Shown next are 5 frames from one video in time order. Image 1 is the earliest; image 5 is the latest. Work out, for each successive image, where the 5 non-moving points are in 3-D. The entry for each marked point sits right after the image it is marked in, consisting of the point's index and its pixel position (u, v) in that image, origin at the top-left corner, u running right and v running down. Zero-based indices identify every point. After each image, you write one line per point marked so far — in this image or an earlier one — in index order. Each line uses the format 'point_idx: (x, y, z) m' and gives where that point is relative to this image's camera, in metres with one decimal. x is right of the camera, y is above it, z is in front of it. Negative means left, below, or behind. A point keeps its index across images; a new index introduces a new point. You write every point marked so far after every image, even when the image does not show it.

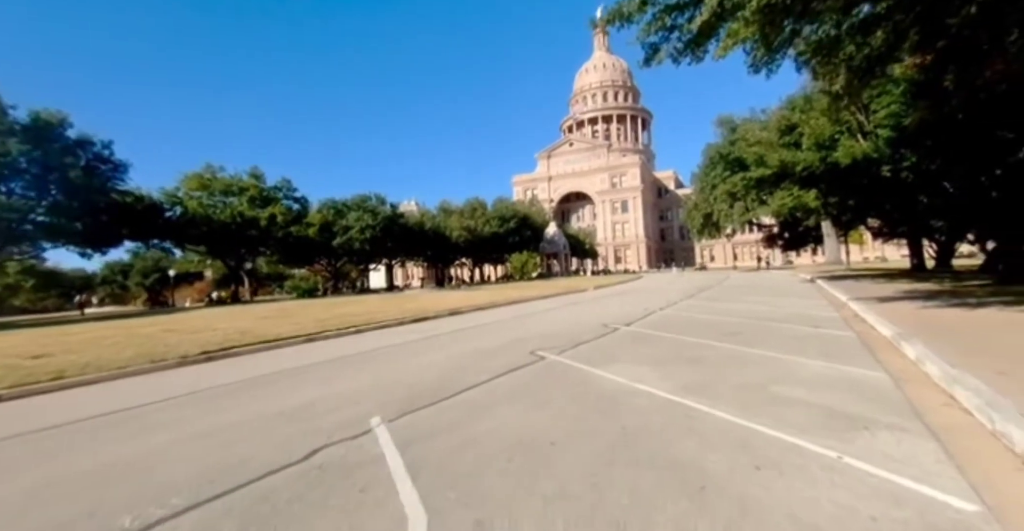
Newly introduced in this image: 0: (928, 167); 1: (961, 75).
0: (+18.0, +4.3, +16.7) m
1: (+13.0, +5.7, +11.2) m
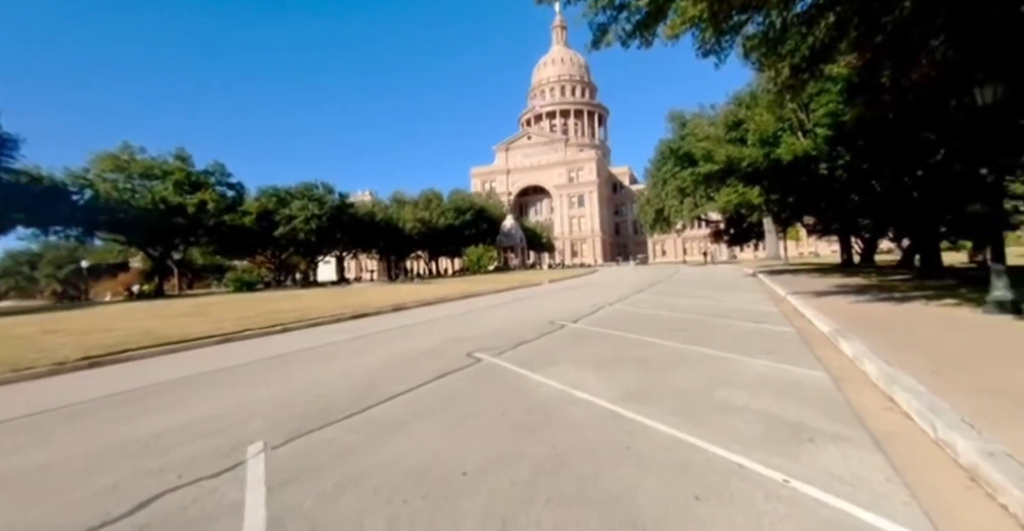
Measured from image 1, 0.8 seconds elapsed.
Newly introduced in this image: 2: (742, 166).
0: (+15.7, +4.5, +17.5) m
1: (+11.4, +5.8, +11.5) m
2: (+11.5, +5.1, +19.5) m
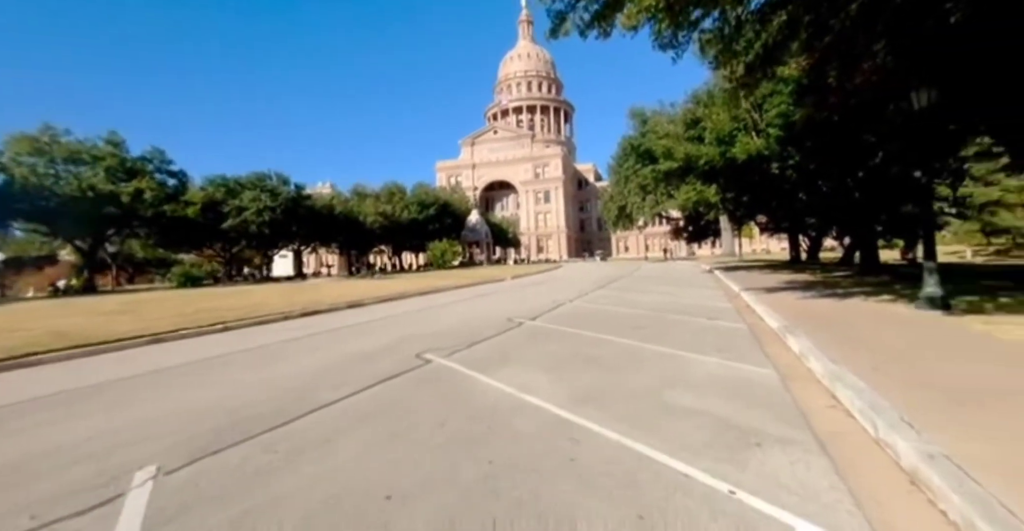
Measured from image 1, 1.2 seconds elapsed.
0: (+13.9, +4.6, +18.2) m
1: (+10.1, +5.9, +11.9) m
2: (+9.6, +5.2, +19.9) m
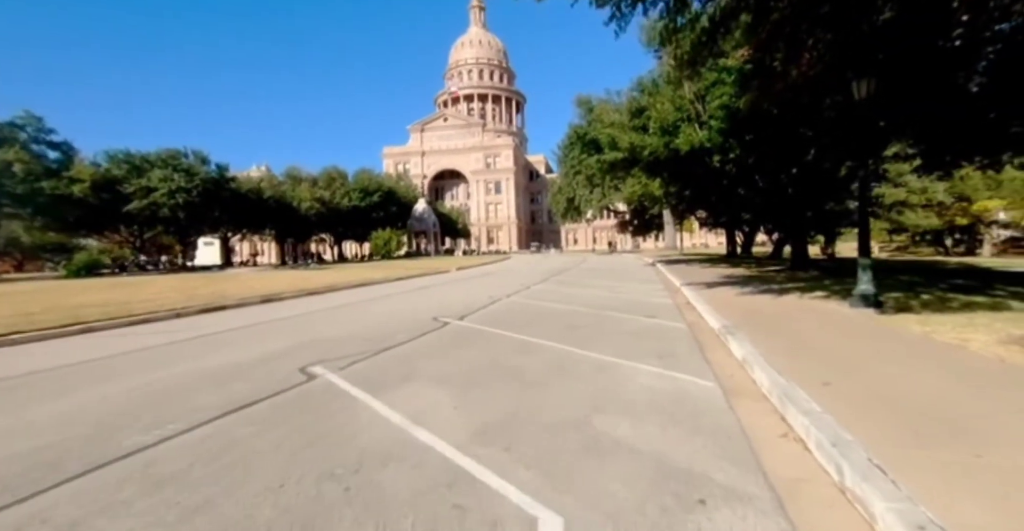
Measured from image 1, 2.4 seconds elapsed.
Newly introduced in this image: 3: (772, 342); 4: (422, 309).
0: (+11.1, +4.9, +18.3) m
1: (+8.1, +6.0, +11.6) m
2: (+6.6, +5.6, +19.5) m
3: (+4.8, -1.3, +7.1) m
4: (-3.0, -1.4, +13.0) m
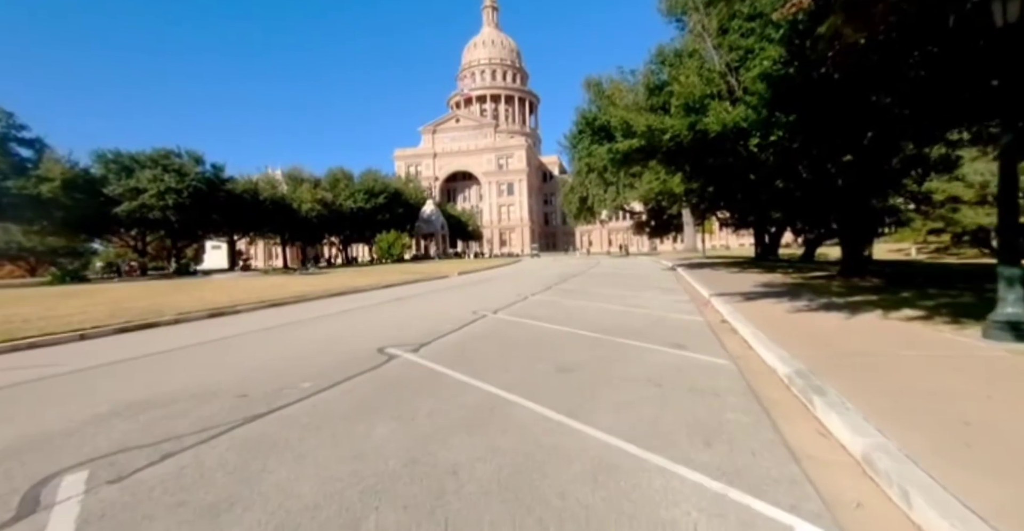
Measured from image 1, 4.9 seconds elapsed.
0: (+10.9, +4.7, +15.2) m
1: (+7.6, +5.8, +8.6) m
2: (+6.4, +5.3, +16.6) m
3: (+4.2, -1.5, +4.2) m
4: (-3.4, -1.7, +10.4) m
